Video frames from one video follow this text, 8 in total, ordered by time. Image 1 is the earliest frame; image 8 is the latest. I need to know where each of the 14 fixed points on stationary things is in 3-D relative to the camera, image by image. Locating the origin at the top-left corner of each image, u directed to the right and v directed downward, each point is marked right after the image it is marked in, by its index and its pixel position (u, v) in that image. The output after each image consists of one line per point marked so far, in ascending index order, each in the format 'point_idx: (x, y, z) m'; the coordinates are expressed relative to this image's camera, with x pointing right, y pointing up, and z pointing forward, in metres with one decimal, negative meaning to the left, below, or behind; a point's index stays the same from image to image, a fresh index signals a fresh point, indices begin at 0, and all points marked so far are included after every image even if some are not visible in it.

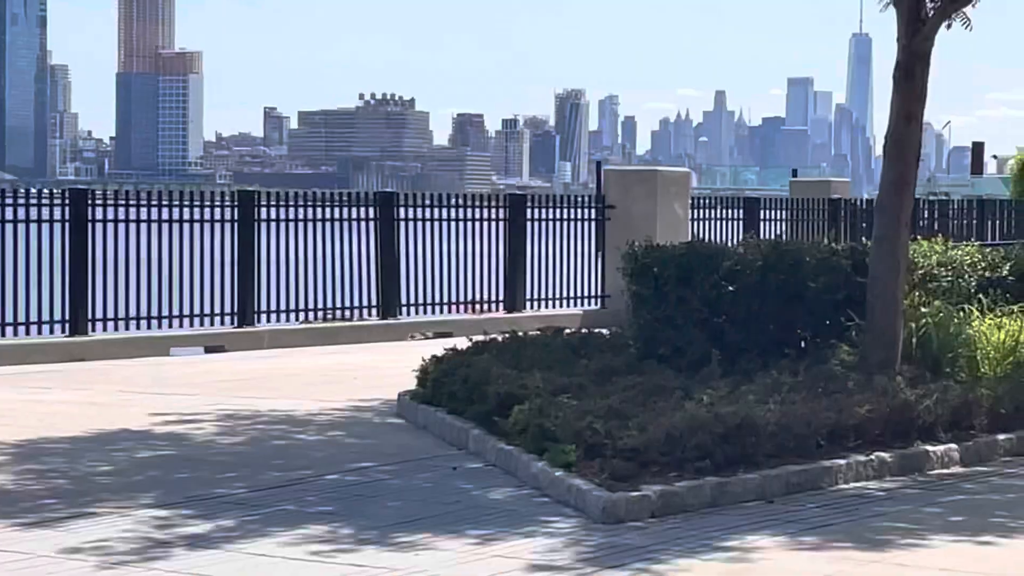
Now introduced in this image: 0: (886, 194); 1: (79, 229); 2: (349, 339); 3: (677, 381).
0: (+1.6, +0.4, +10.0) m
1: (-2.7, +0.4, +14.3) m
2: (-1.1, -0.4, +16.2) m
3: (+0.7, -0.4, +9.4) m
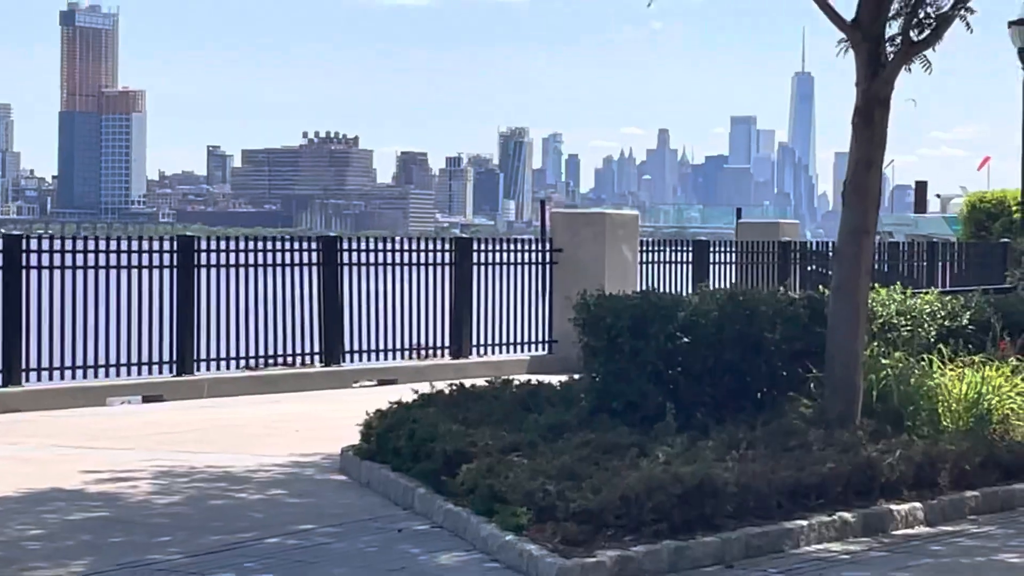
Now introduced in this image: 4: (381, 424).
0: (+1.4, +0.2, +9.7) m
1: (-3.0, +0.1, +13.9) m
2: (-1.5, -0.7, +15.8) m
3: (+0.5, -0.6, +9.1) m
4: (-0.6, -0.6, +9.8) m
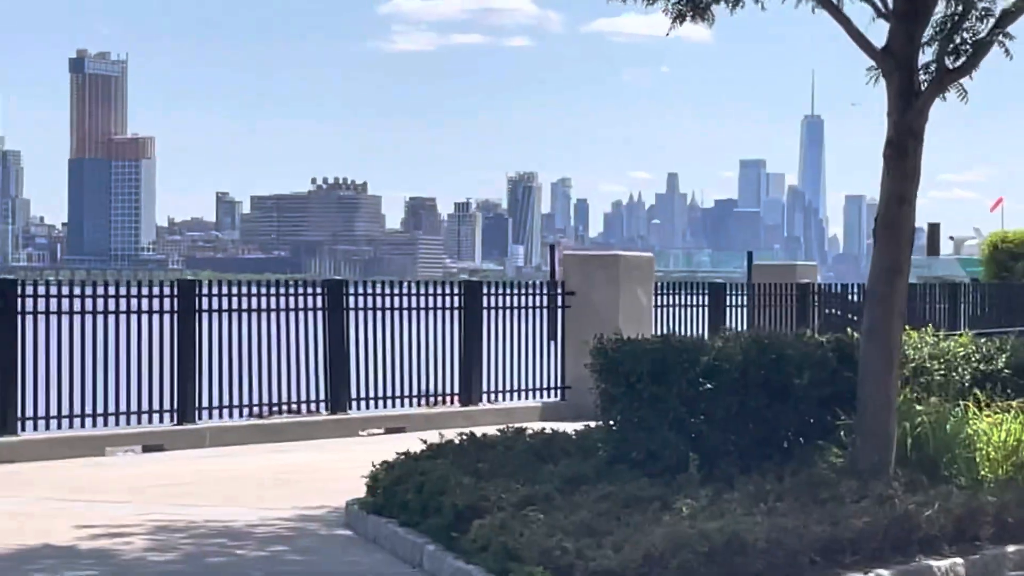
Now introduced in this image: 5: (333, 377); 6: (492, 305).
0: (+1.5, 0.0, +9.2) m
1: (-3.0, -0.2, +13.4) m
2: (-1.4, -1.0, +15.3) m
3: (+0.5, -0.8, +8.5) m
4: (-0.5, -0.8, +9.3) m
5: (-1.2, -0.6, +15.8) m
6: (-0.1, -0.1, +16.9) m
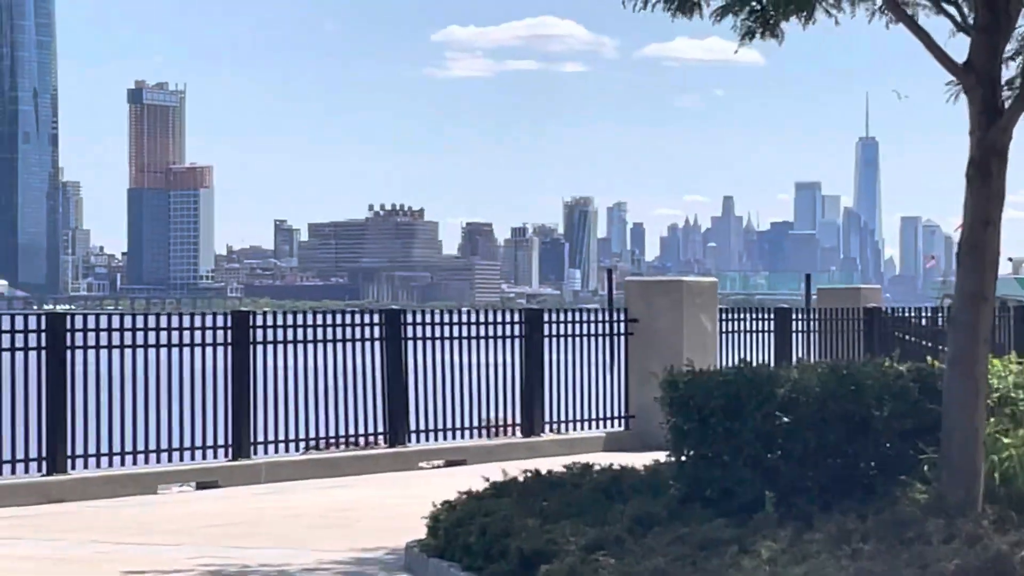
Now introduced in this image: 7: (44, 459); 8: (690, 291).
0: (+1.7, -0.1, +8.7) m
1: (-2.6, -0.4, +13.0) m
2: (-1.0, -1.2, +14.9) m
3: (+0.8, -0.9, +8.1) m
4: (-0.2, -0.9, +8.8) m
5: (-0.8, -0.8, +15.4) m
6: (+0.3, -0.3, +16.5) m
7: (-2.7, -1.0, +13.1) m
8: (+1.3, 0.0, +17.1) m
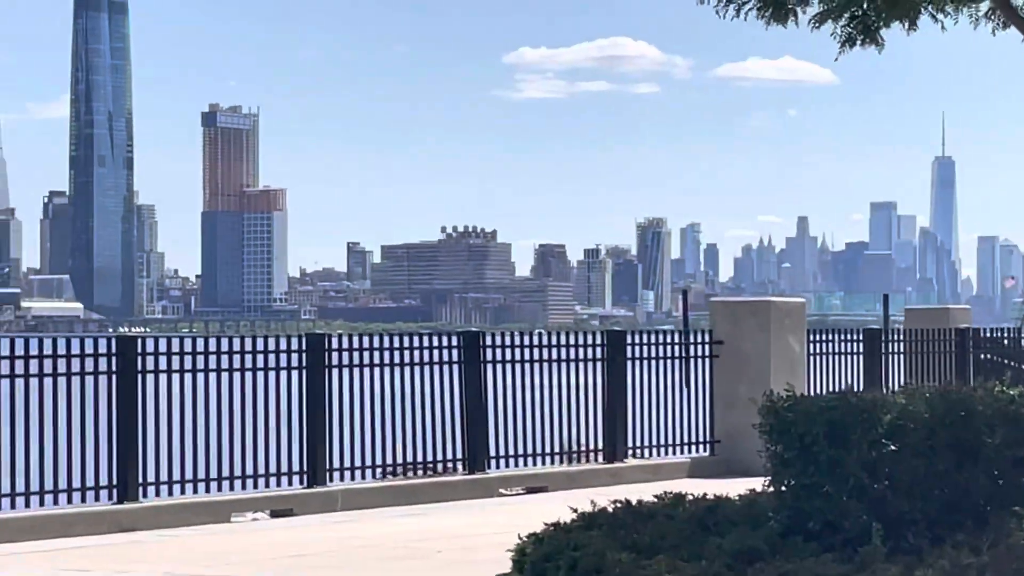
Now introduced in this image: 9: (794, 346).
0: (+2.0, -0.1, +8.2) m
1: (-2.1, -0.5, +12.6) m
2: (-0.5, -1.3, +14.4) m
3: (+1.1, -0.9, +7.6) m
4: (+0.1, -1.0, +8.4) m
5: (-0.3, -1.0, +15.0) m
6: (+0.9, -0.5, +16.0) m
7: (-2.2, -1.1, +12.7) m
8: (+1.9, -0.2, +16.6) m
9: (+2.1, -0.4, +16.8) m
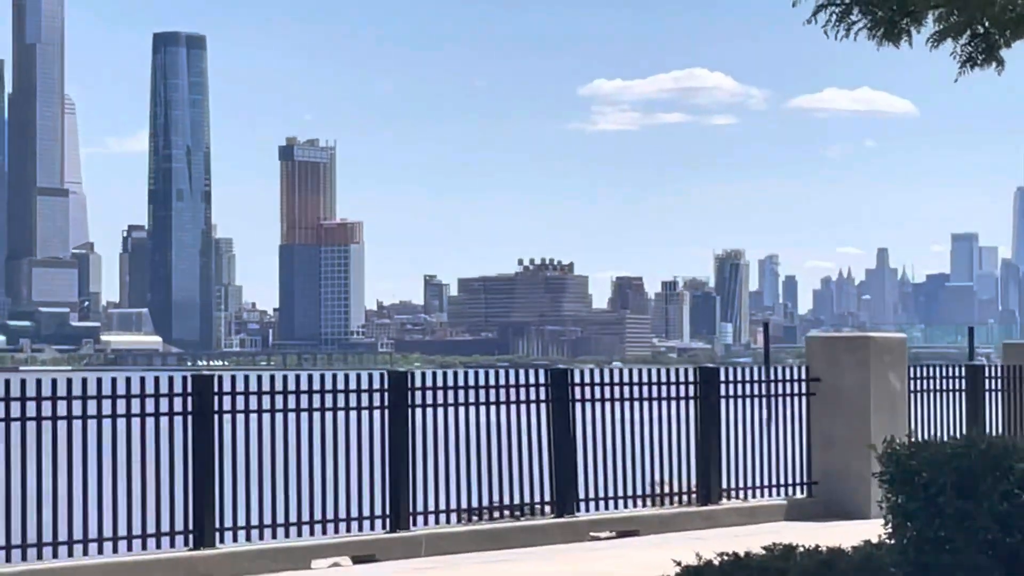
0: (+2.4, -0.3, +7.6) m
1: (-1.6, -0.7, +12.1) m
2: (+0.1, -1.5, +13.8) m
3: (+1.4, -1.1, +7.0) m
4: (+0.4, -1.1, +7.8) m
5: (+0.3, -1.2, +14.4) m
6: (+1.5, -0.7, +15.4) m
7: (-1.7, -1.3, +12.2) m
8: (+2.5, -0.4, +15.9) m
9: (+2.7, -0.7, +16.1) m
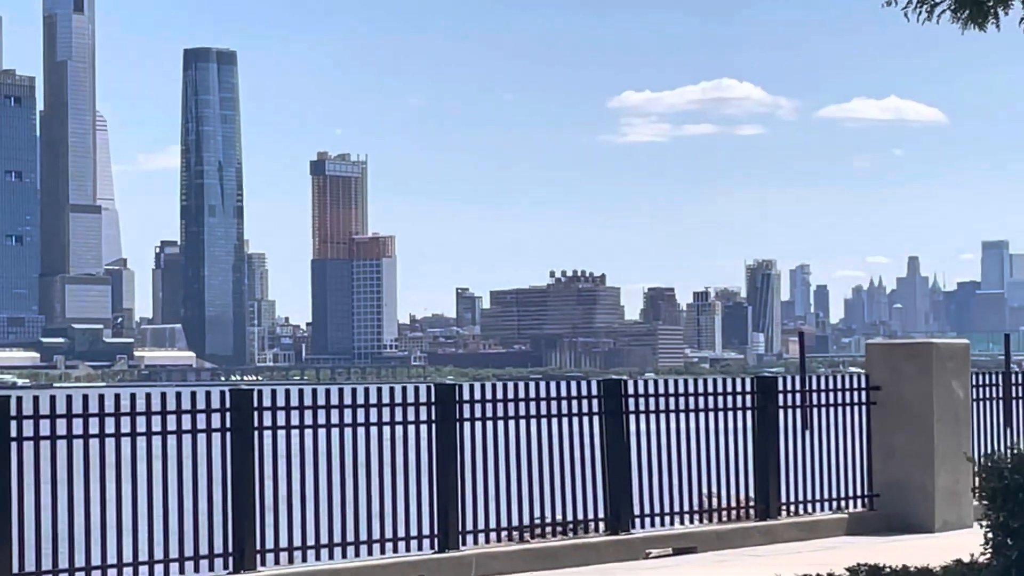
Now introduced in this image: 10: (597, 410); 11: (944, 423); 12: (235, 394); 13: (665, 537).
0: (+2.6, -0.3, +6.9) m
1: (-1.4, -0.8, +11.5) m
2: (+0.4, -1.6, +13.2) m
3: (+1.6, -1.0, +6.4) m
4: (+0.7, -1.1, +7.2) m
5: (+0.6, -1.2, +13.8) m
6: (+1.8, -0.8, +14.8) m
7: (-1.4, -1.4, +11.6) m
8: (+2.9, -0.4, +15.3) m
9: (+3.0, -0.7, +15.5) m
10: (+0.5, -0.7, +13.6) m
11: (+2.9, -0.9, +15.3) m
12: (-1.4, -0.5, +11.6) m
13: (+0.9, -1.5, +13.8) m
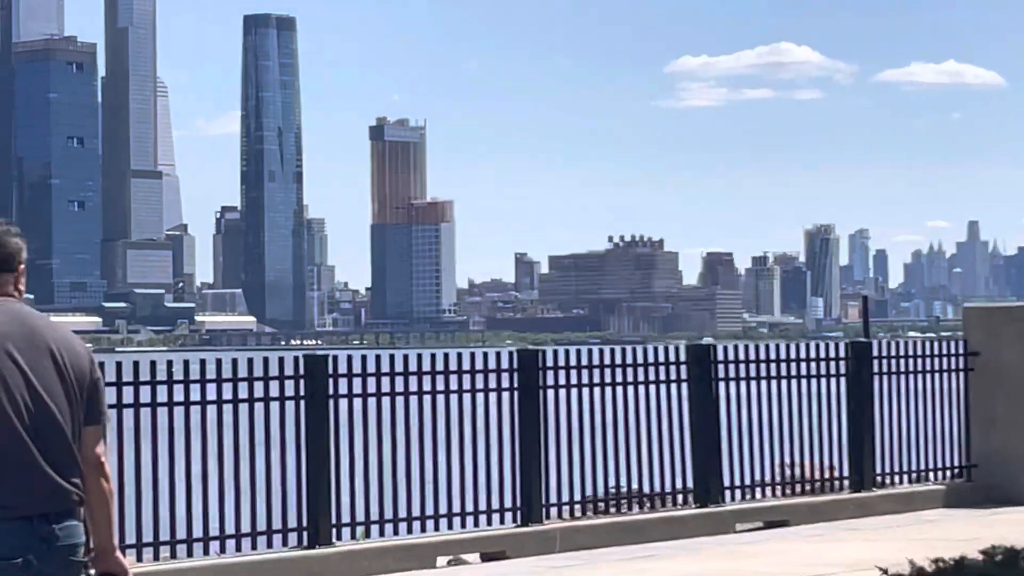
0: (+2.9, -0.1, +6.2) m
1: (-0.9, -0.6, +11.0) m
2: (+0.8, -1.4, +12.6) m
3: (+1.9, -0.9, +5.7) m
4: (+1.0, -1.0, +6.5) m
5: (+1.1, -1.0, +13.2) m
6: (+2.3, -0.5, +14.1) m
7: (-1.0, -1.2, +11.0) m
8: (+3.4, -0.2, +14.6) m
9: (+3.6, -0.5, +14.8) m
10: (+1.0, -0.5, +13.0) m
11: (+3.4, -0.7, +14.6) m
12: (-1.0, -0.3, +11.0) m
13: (+1.4, -1.3, +13.2) m
